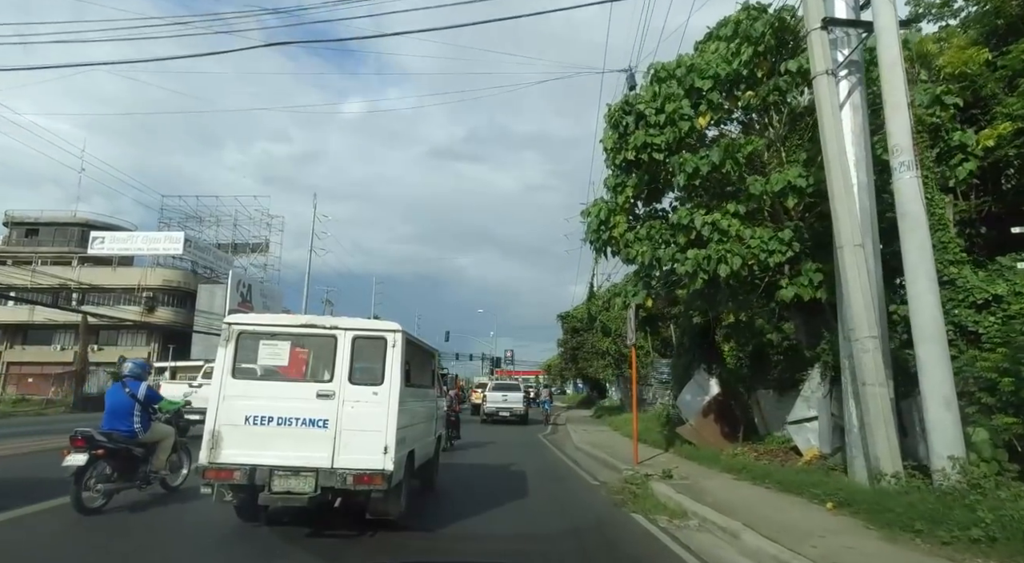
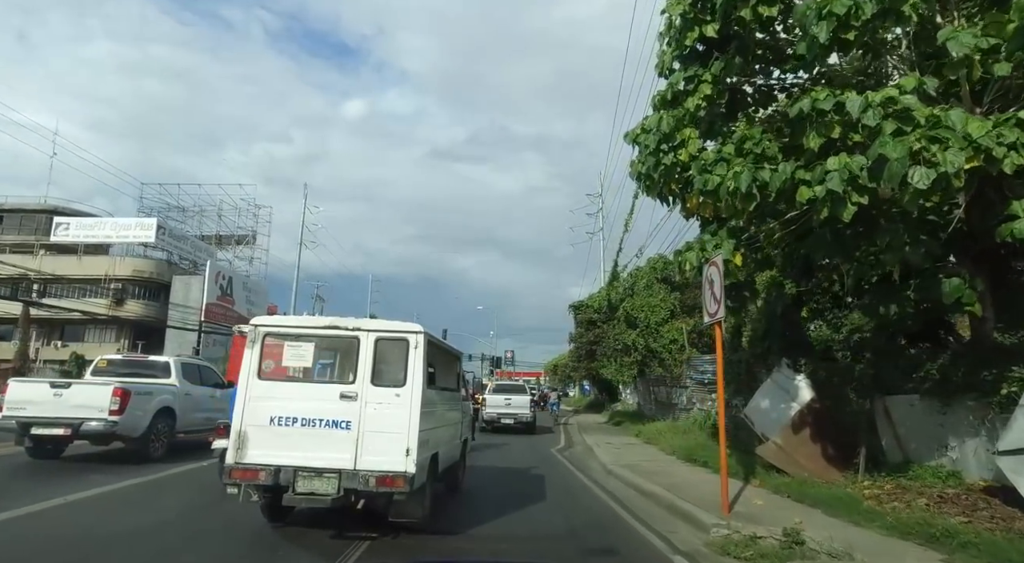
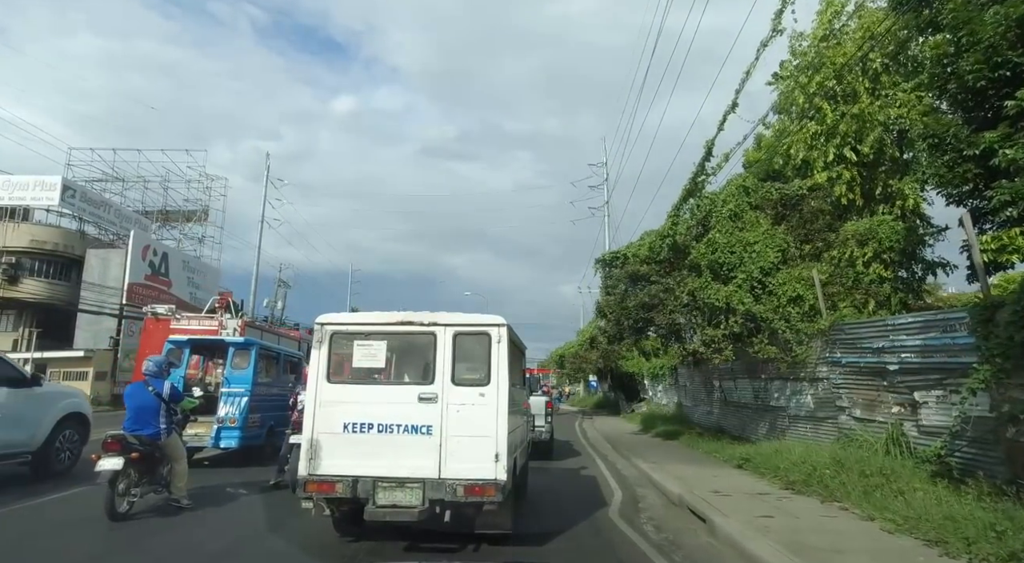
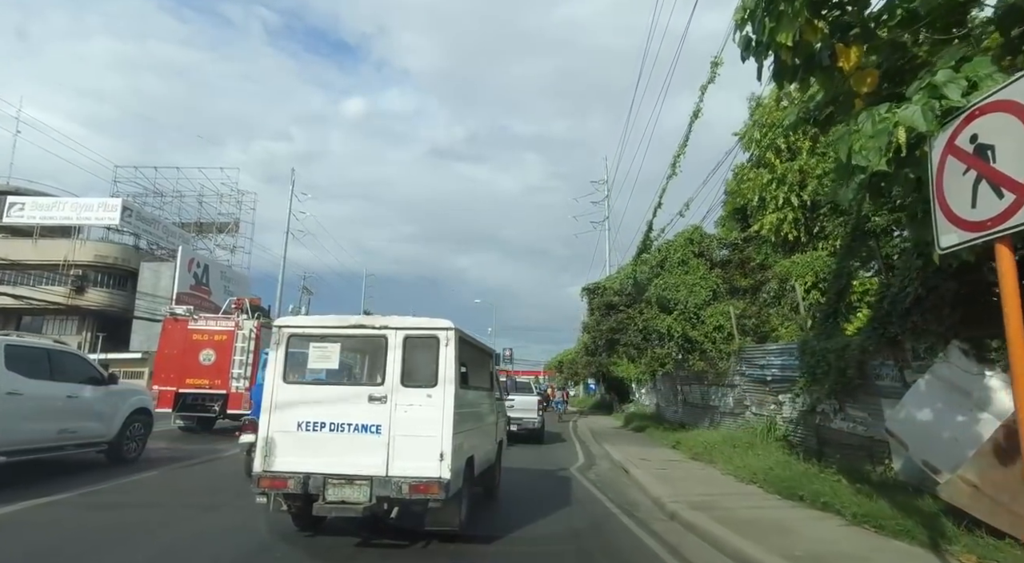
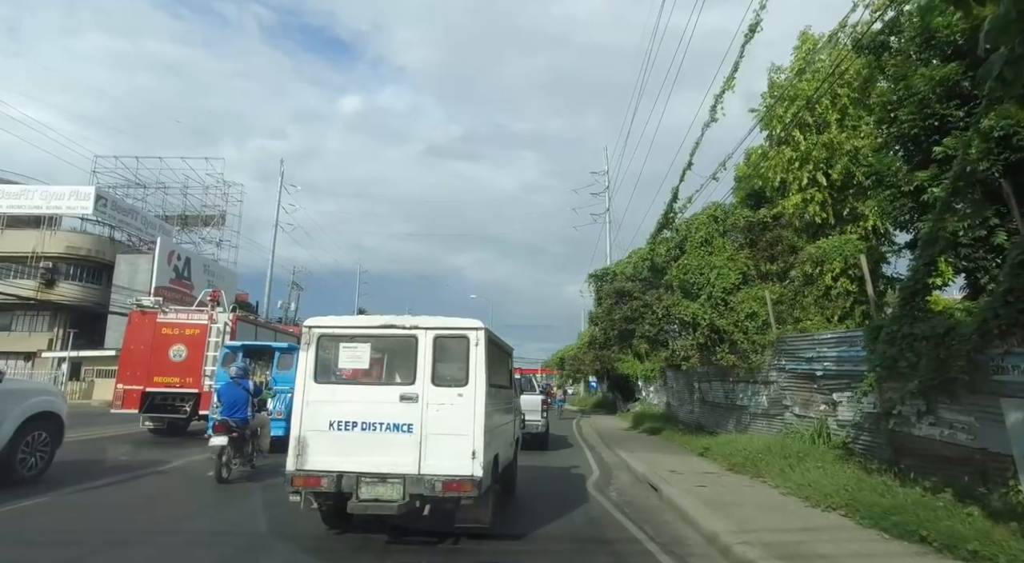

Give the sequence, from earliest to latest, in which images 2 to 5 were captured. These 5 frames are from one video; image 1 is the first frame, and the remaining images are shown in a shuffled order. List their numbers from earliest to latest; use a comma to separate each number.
2, 4, 5, 3
